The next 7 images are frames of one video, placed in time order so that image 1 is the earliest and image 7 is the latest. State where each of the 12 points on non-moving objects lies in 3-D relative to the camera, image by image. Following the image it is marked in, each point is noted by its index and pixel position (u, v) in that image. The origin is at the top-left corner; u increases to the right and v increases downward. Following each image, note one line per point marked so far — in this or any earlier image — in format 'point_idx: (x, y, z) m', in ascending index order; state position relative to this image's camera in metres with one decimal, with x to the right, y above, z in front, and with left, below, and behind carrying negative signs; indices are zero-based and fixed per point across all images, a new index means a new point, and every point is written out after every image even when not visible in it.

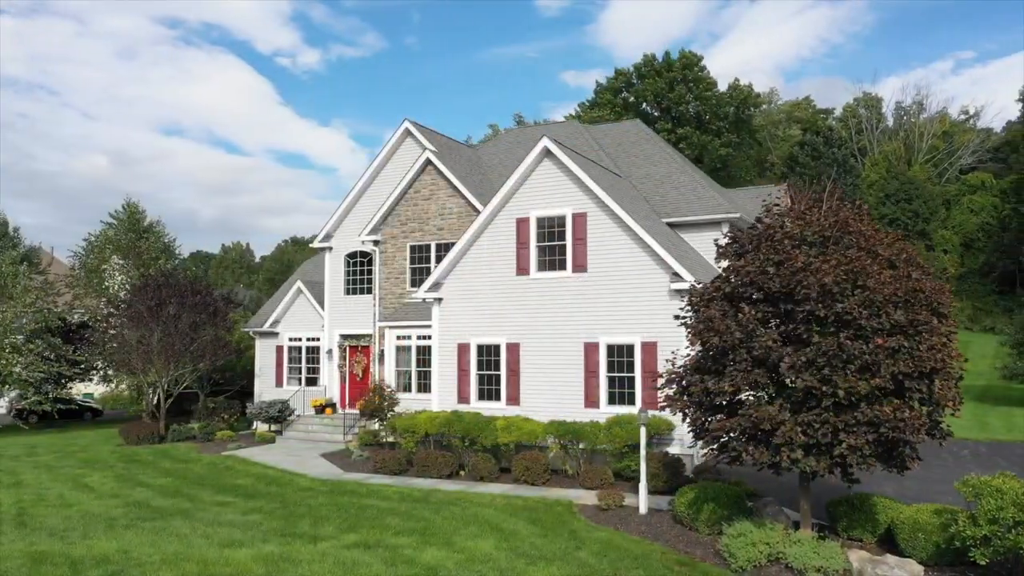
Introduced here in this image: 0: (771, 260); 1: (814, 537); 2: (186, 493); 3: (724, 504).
0: (+3.4, +0.4, +9.7) m
1: (+4.1, -3.3, +10.1) m
2: (-6.8, -4.3, +15.7) m
3: (+3.2, -3.2, +11.1) m
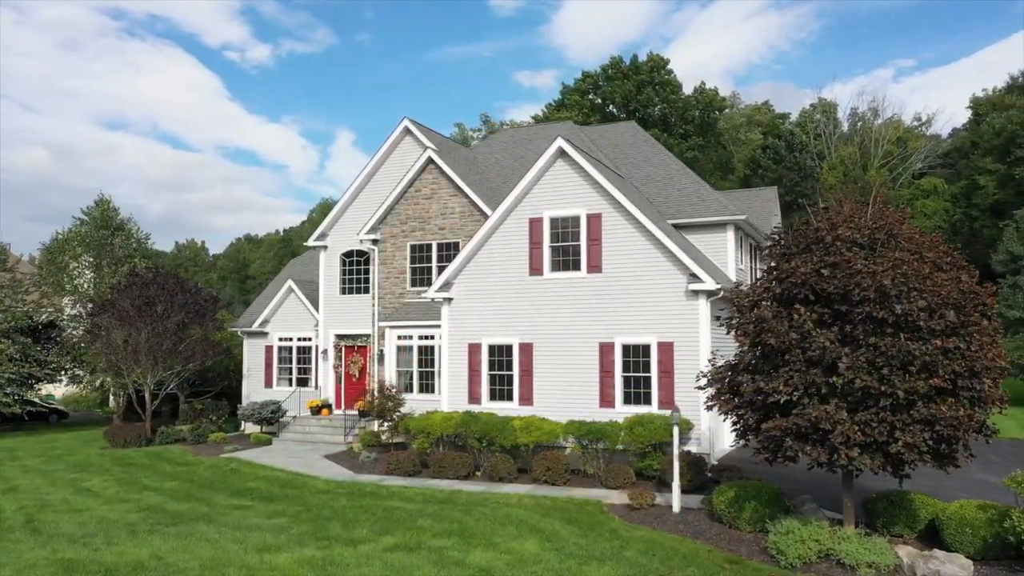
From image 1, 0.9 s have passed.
0: (+4.1, +0.3, +9.9) m
1: (+4.8, -3.4, +10.3) m
2: (-6.4, -4.3, +15.3) m
3: (+3.8, -3.2, +11.3) m
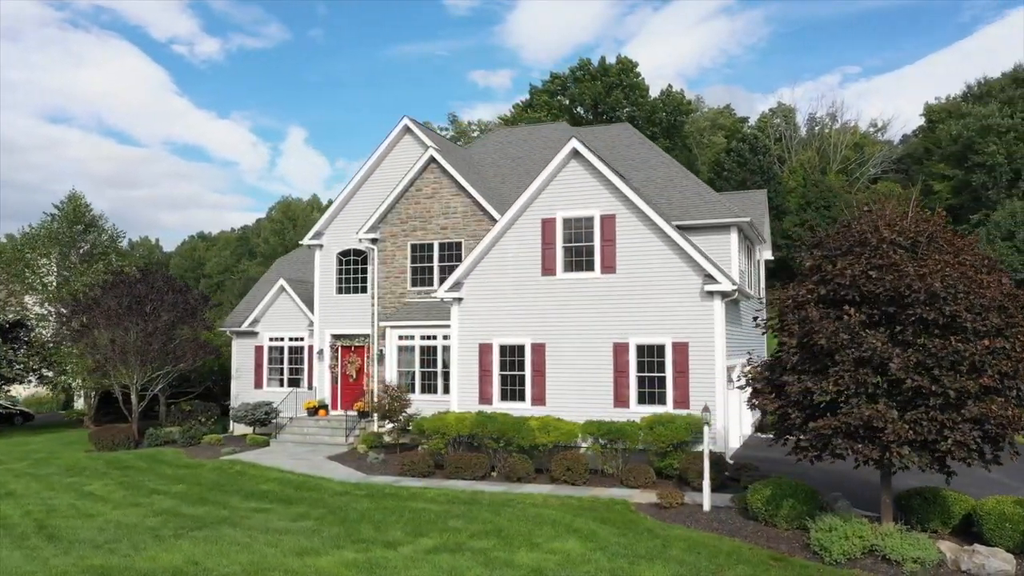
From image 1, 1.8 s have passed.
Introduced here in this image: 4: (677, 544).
0: (+4.9, +0.3, +10.1) m
1: (+5.5, -3.4, +10.5) m
2: (-5.9, -4.2, +15.0) m
3: (+4.4, -3.2, +11.5) m
4: (+2.4, -3.8, +11.1) m
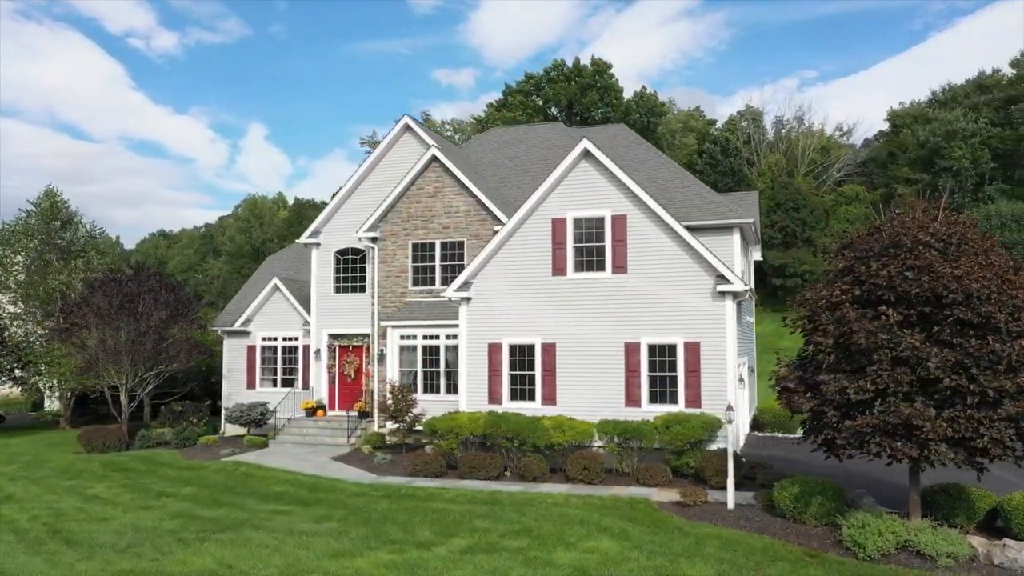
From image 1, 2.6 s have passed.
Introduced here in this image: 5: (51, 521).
0: (+5.4, +0.3, +10.3) m
1: (+6.0, -3.4, +10.8) m
2: (-5.6, -4.2, +14.8) m
3: (+4.9, -3.2, +11.6) m
4: (+3.0, -3.8, +11.2) m
5: (-8.5, -4.3, +13.8) m
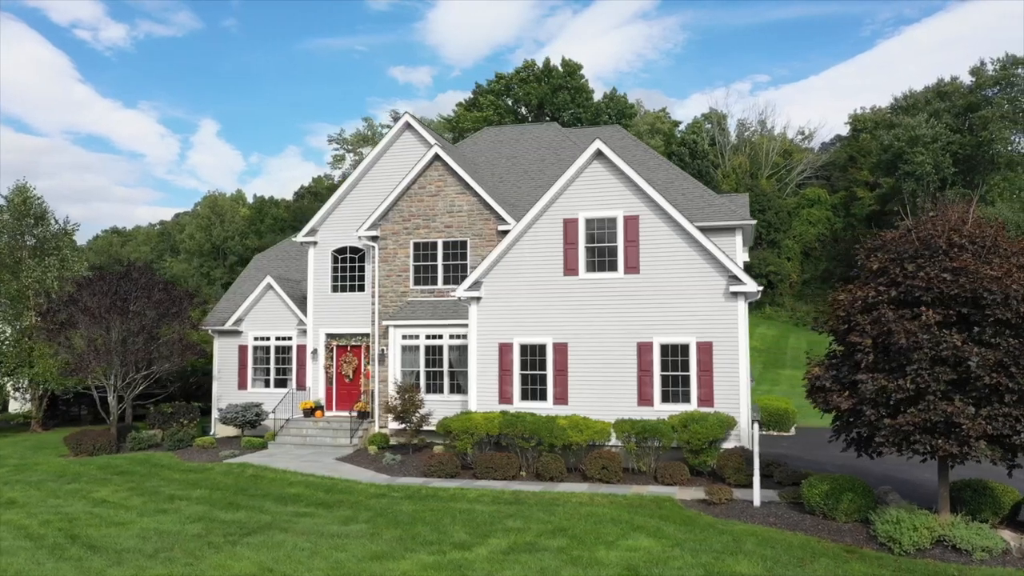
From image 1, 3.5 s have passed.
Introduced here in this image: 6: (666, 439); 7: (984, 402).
0: (+6.1, +0.3, +10.6) m
1: (+6.6, -3.4, +11.1) m
2: (-5.1, -4.2, +14.5) m
3: (+5.5, -3.3, +11.9) m
4: (+3.6, -3.8, +11.3) m
5: (-8.0, -4.3, +13.4) m
6: (+3.2, -3.2, +15.7) m
7: (+6.4, -1.5, +10.1) m
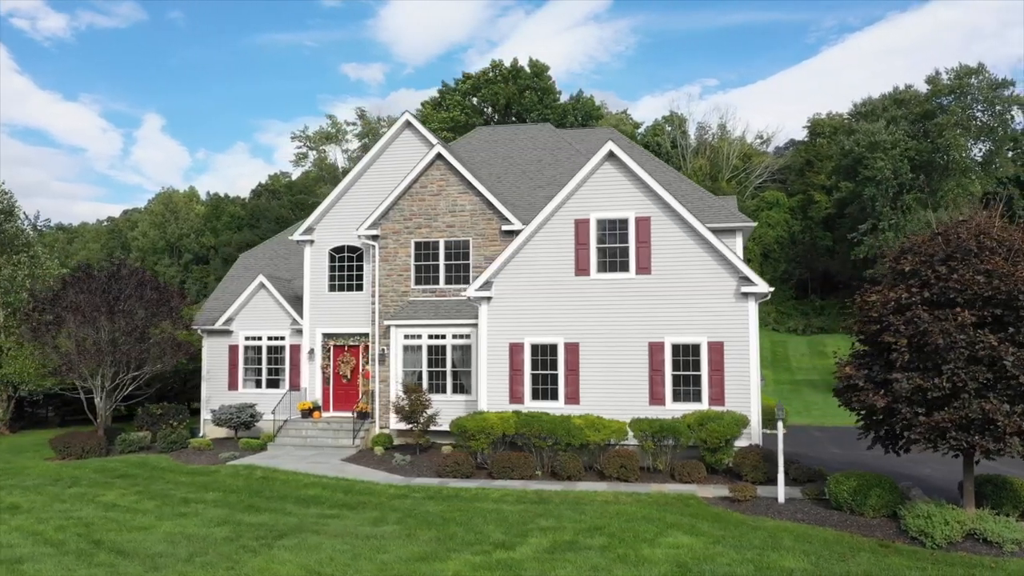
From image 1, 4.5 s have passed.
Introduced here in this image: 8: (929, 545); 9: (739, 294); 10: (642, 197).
0: (+6.8, +0.3, +11.0) m
1: (+7.3, -3.4, +11.5) m
2: (-4.6, -4.2, +14.3) m
3: (+6.1, -3.3, +12.2) m
4: (+4.2, -3.8, +11.6) m
5: (-7.5, -4.2, +13.0) m
6: (+3.6, -3.2, +15.9) m
7: (+7.1, -1.6, +10.5) m
8: (+6.1, -3.8, +11.0) m
9: (+5.3, -0.2, +17.4) m
10: (+3.1, +2.2, +18.1) m
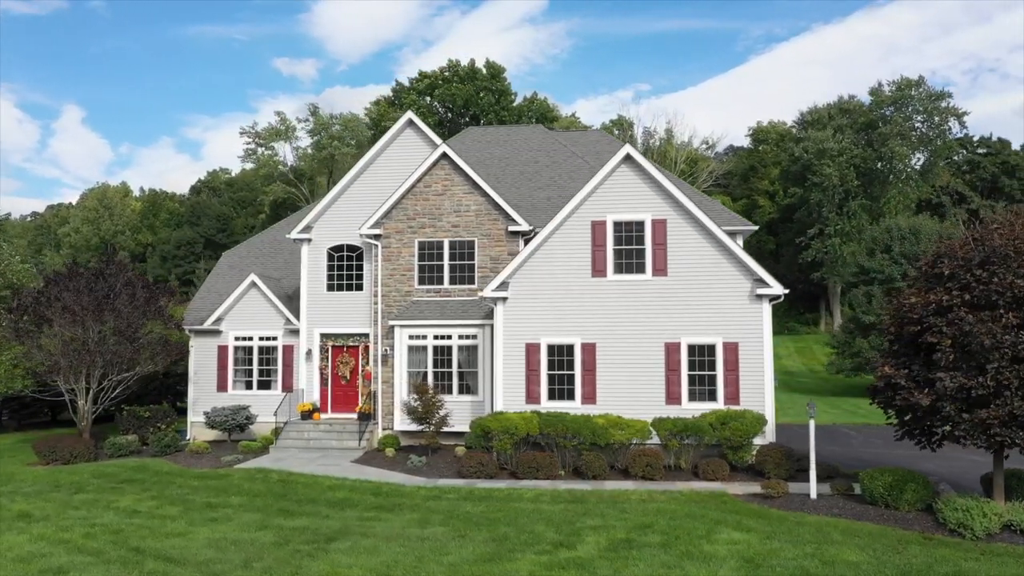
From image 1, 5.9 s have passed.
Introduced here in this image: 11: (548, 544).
0: (+7.7, +0.2, +11.5) m
1: (+8.1, -3.5, +12.1) m
2: (-3.9, -4.2, +14.0) m
3: (+7.0, -3.3, +12.8) m
4: (+5.1, -3.8, +11.9) m
5: (-6.7, -4.2, +12.6) m
6: (+4.2, -3.2, +16.3) m
7: (+8.0, -1.6, +11.1) m
8: (+7.0, -3.8, +11.6) m
9: (+5.8, -0.2, +17.8) m
10: (+3.6, +2.2, +18.4) m
11: (+0.5, -4.0, +11.6) m
